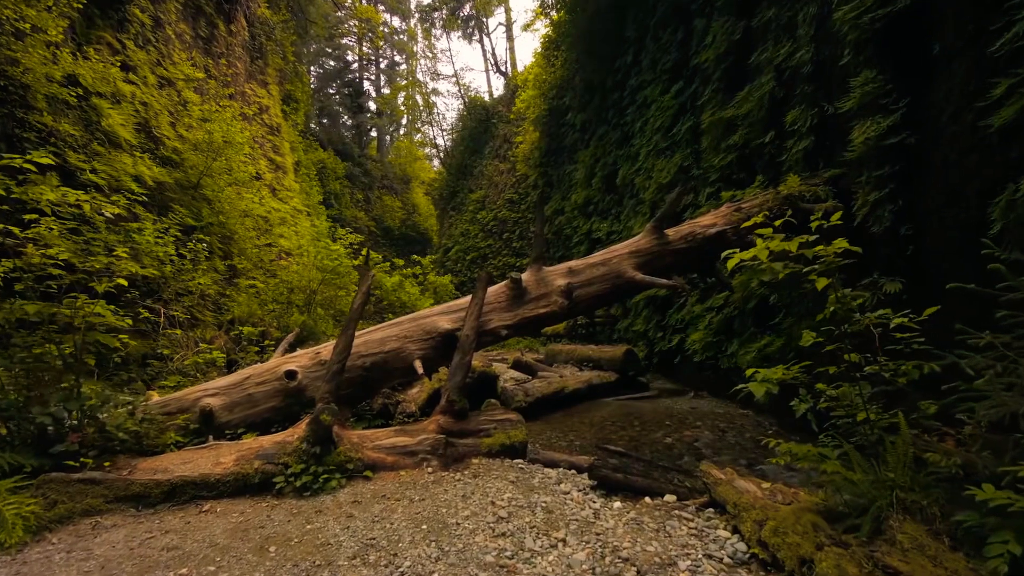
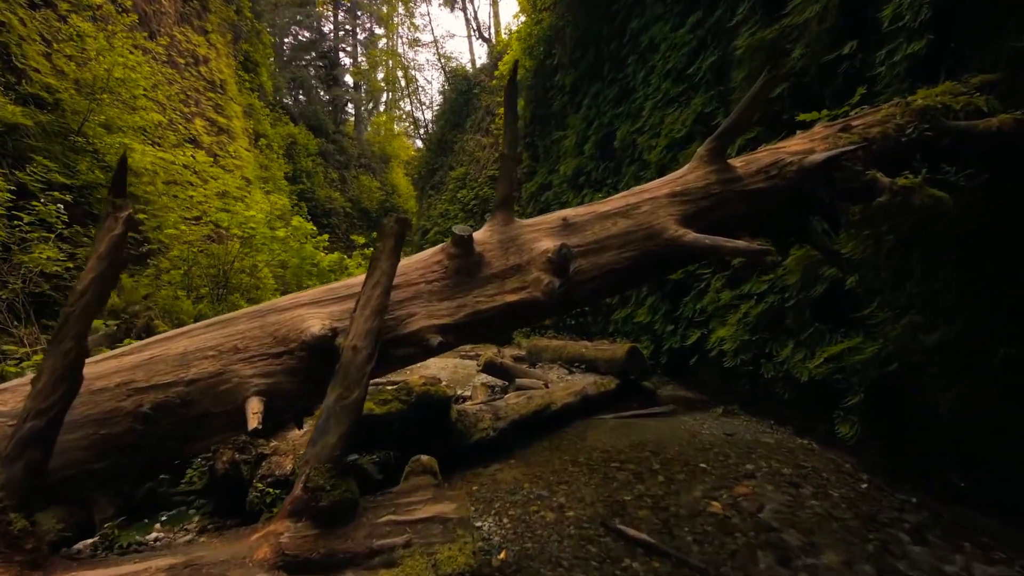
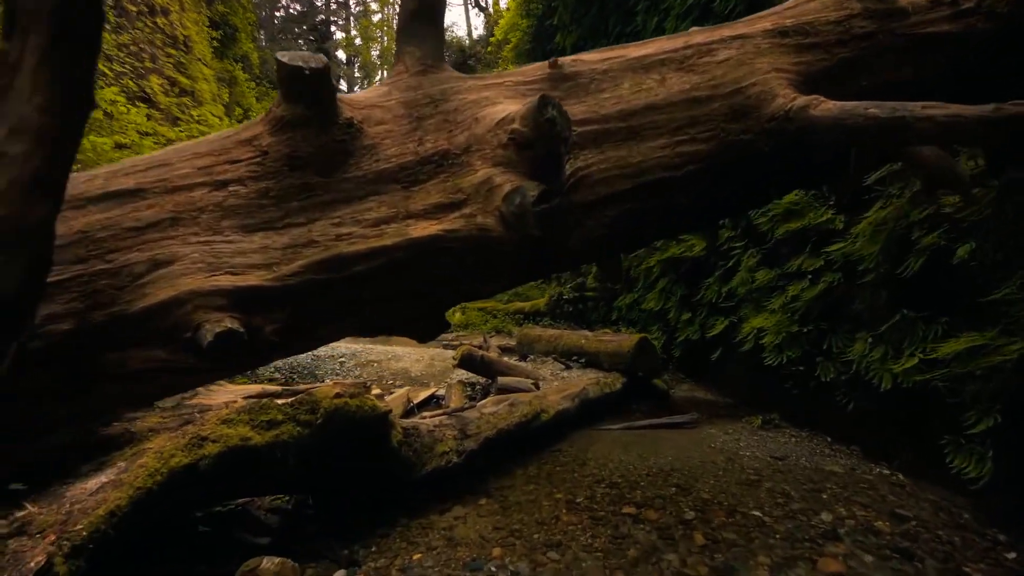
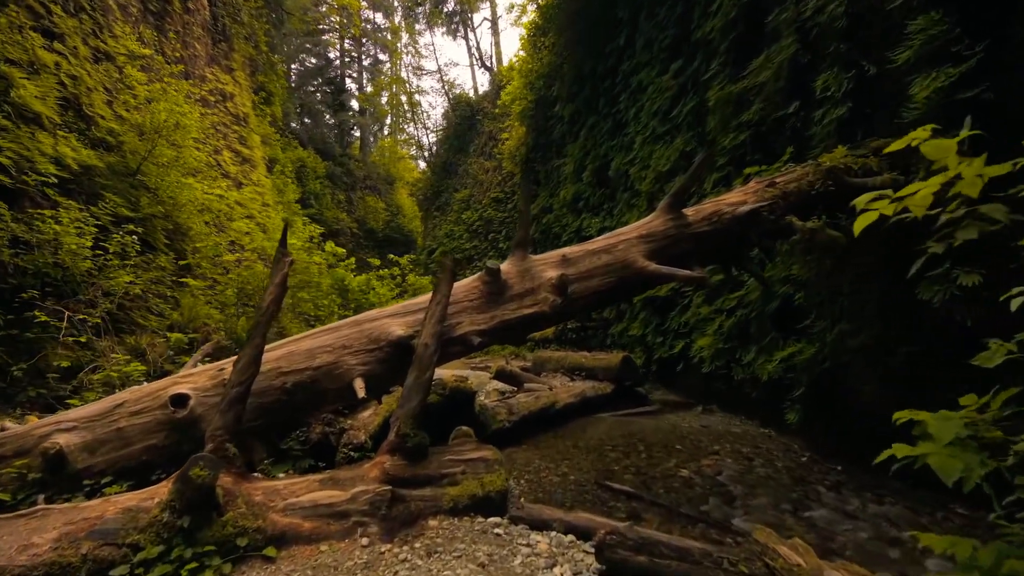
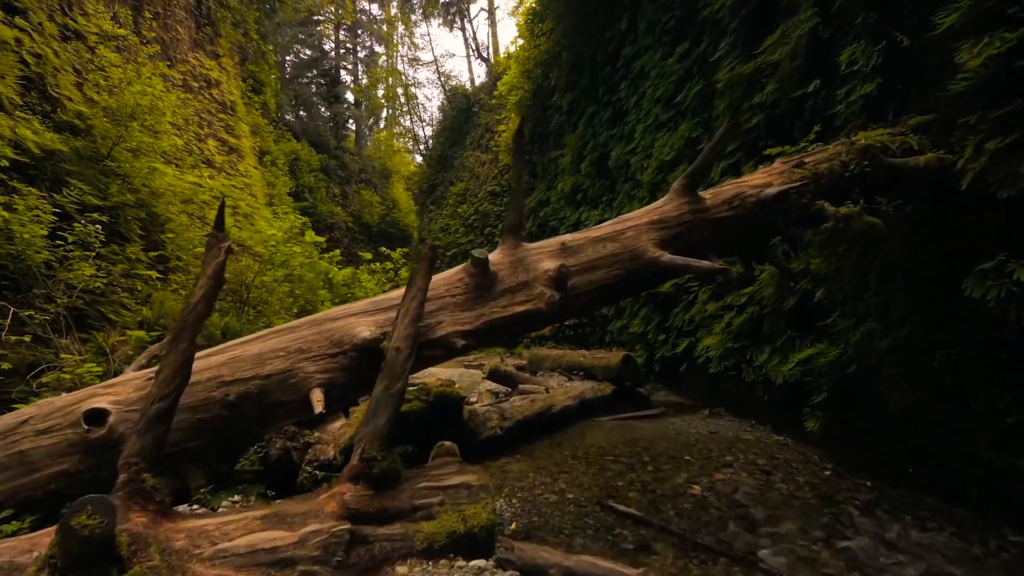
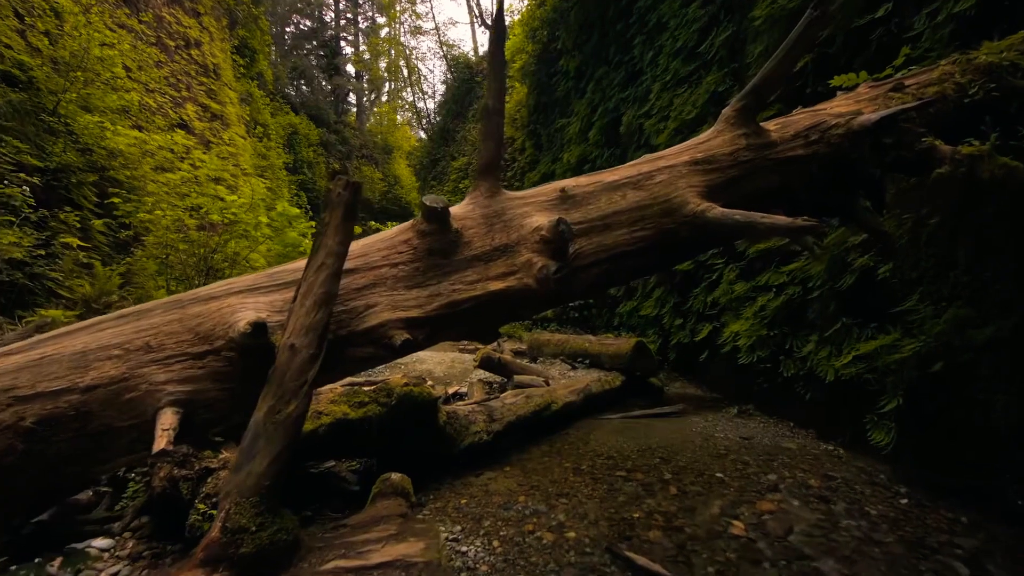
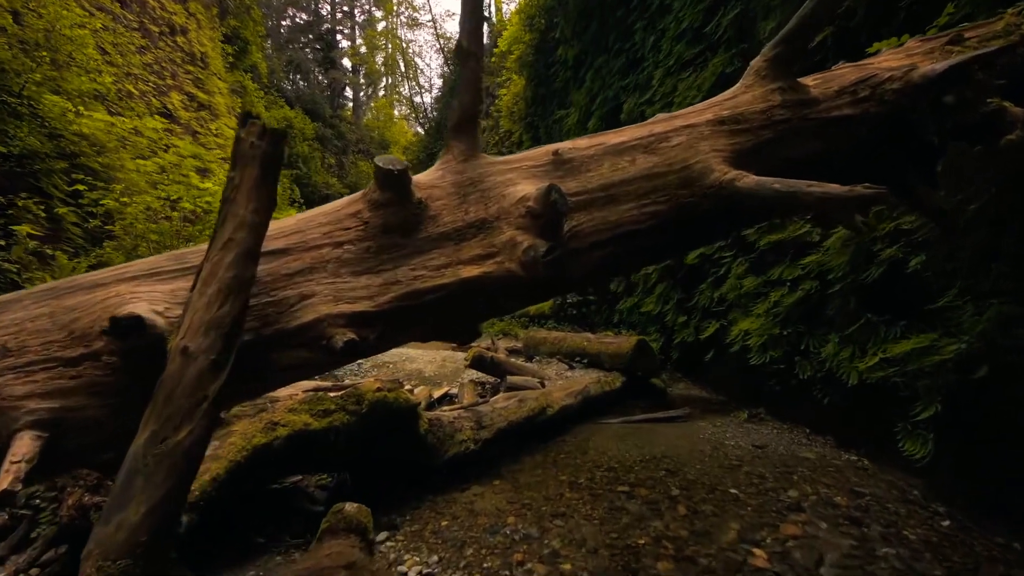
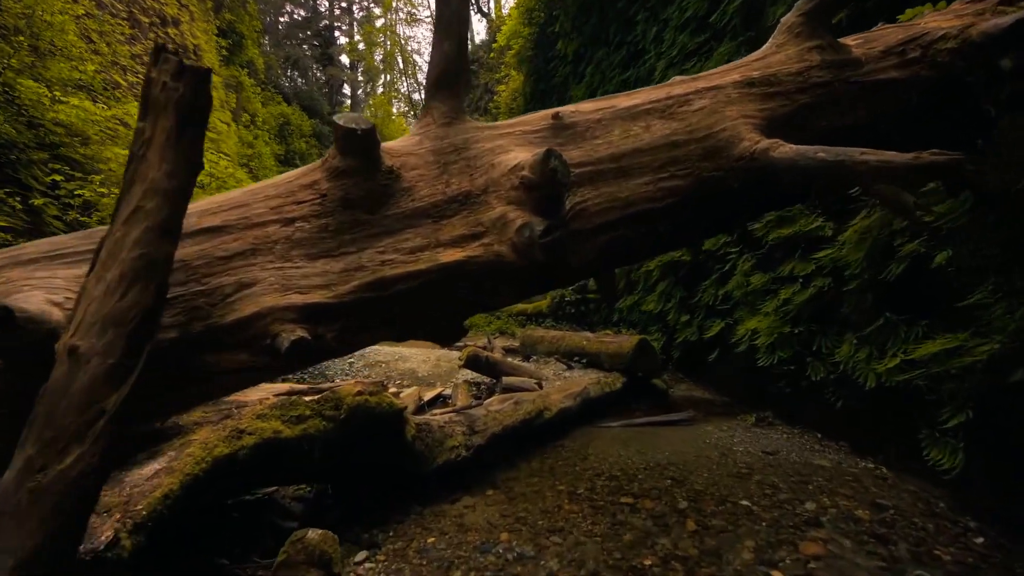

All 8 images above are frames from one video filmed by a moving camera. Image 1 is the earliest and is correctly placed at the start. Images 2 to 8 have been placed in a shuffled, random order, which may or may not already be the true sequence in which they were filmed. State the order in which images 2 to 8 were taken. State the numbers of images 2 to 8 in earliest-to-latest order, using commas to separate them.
4, 5, 2, 6, 7, 8, 3
